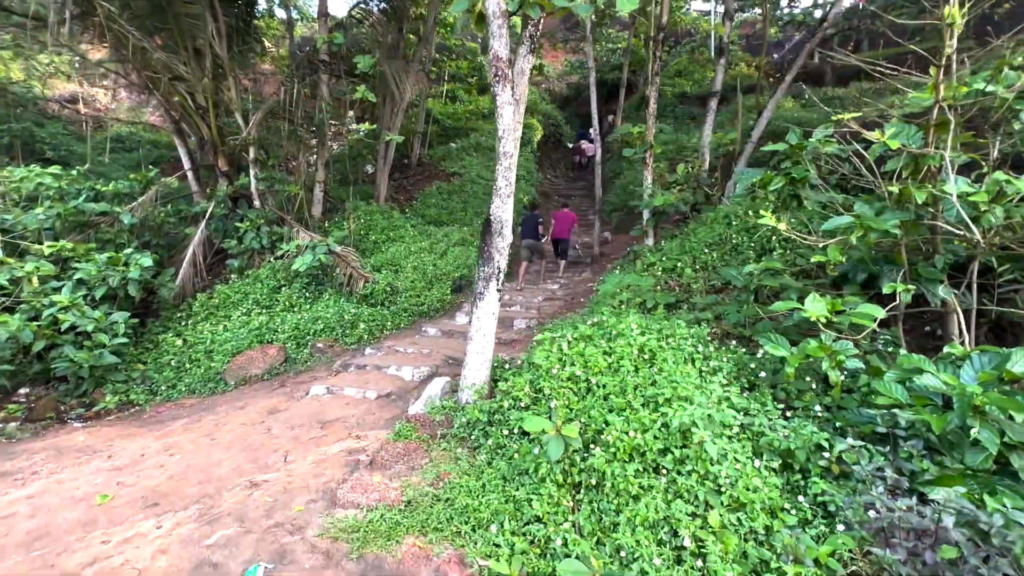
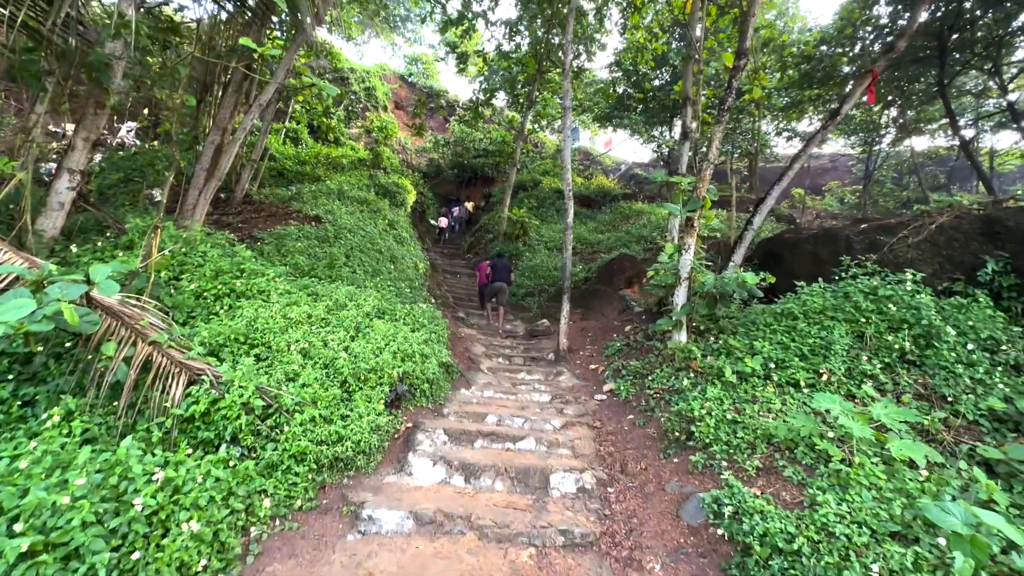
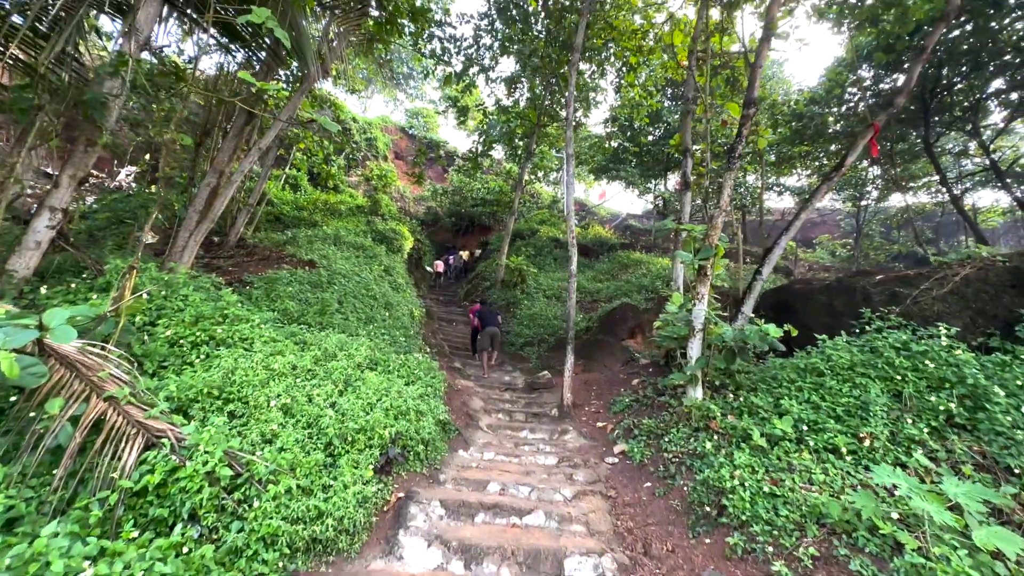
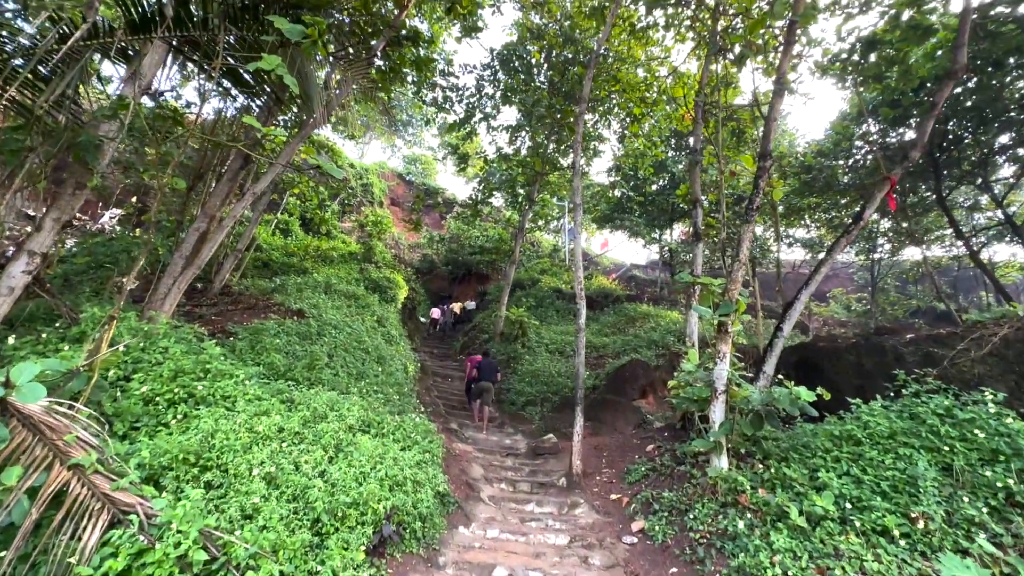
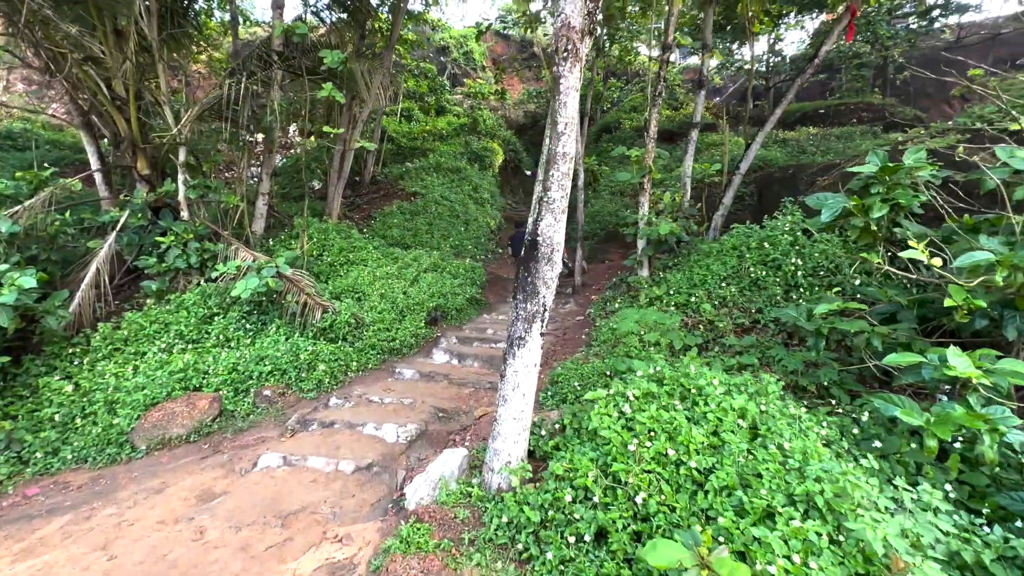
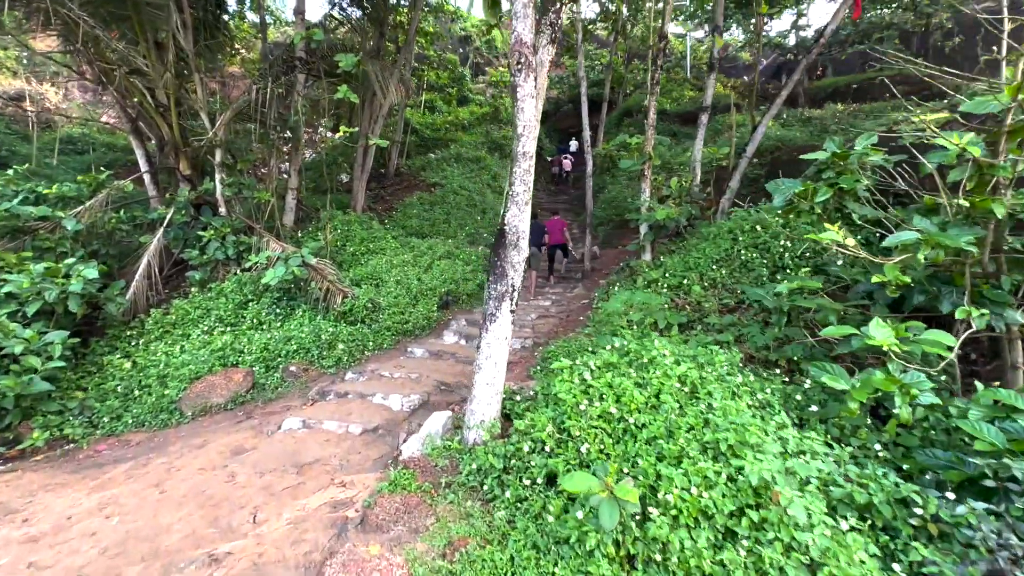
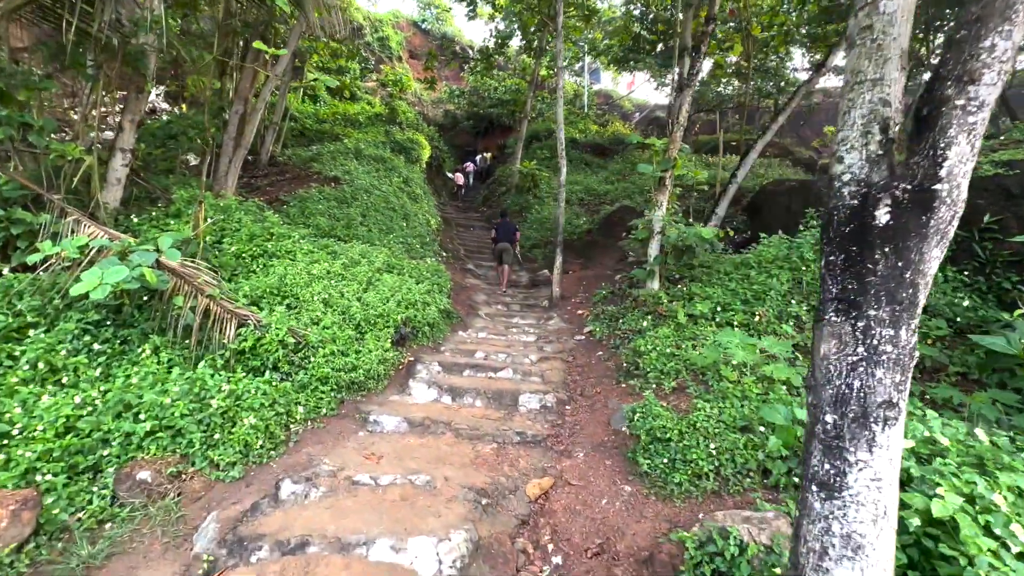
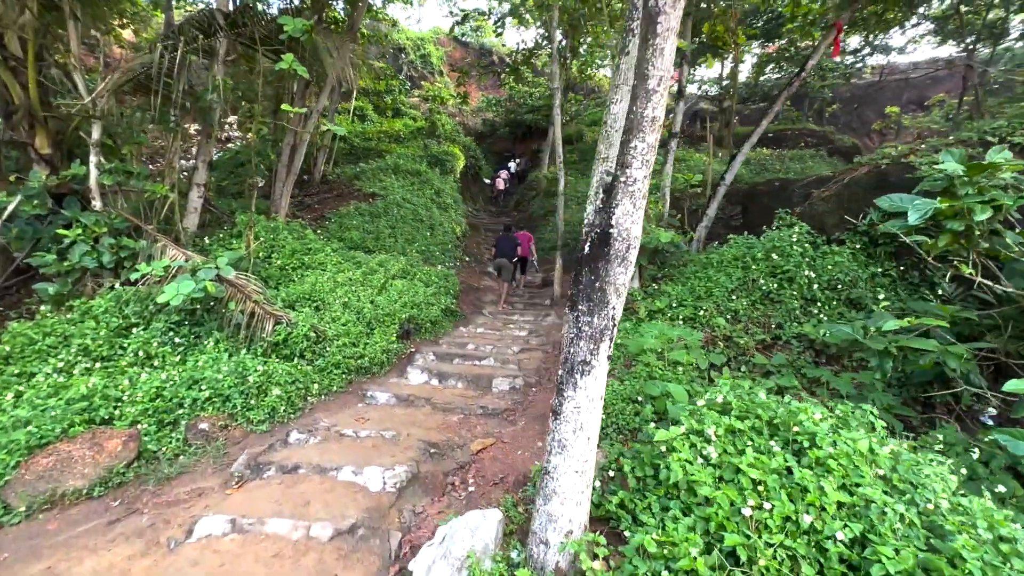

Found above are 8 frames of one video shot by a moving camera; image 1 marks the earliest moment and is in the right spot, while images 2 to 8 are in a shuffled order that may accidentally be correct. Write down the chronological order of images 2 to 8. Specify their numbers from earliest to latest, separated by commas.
6, 5, 8, 7, 2, 3, 4
